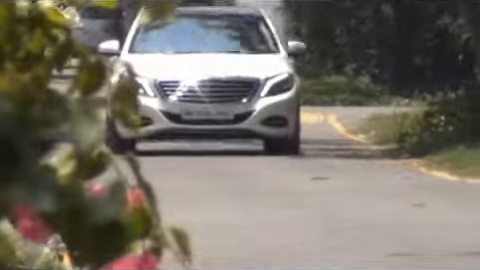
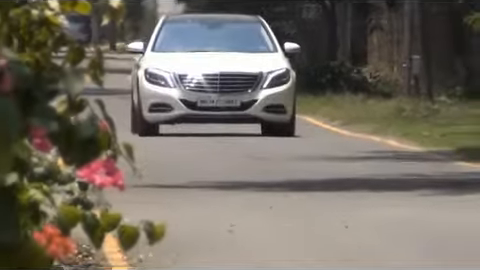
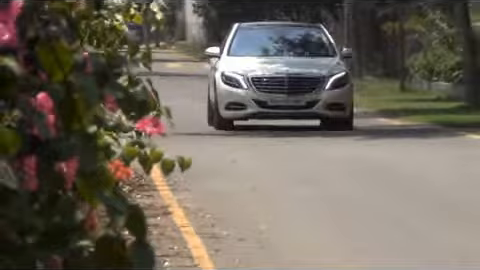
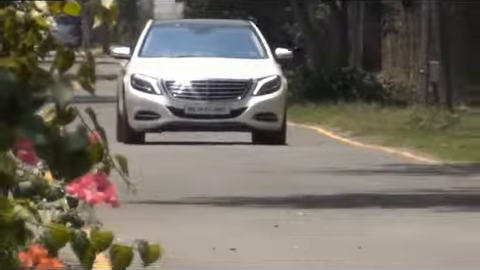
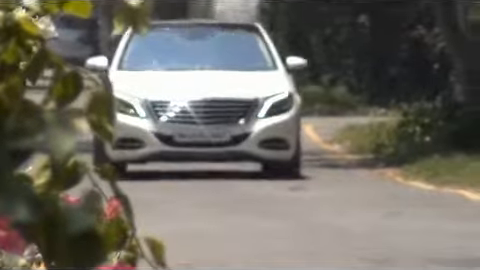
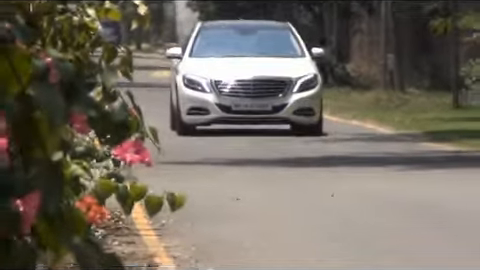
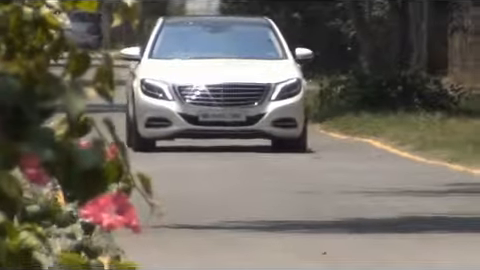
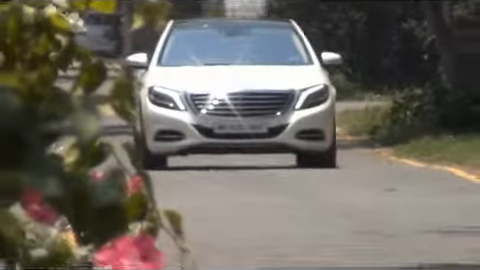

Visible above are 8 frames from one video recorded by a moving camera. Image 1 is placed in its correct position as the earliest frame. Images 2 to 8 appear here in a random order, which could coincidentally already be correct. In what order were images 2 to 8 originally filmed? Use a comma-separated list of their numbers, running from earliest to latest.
5, 8, 7, 4, 2, 6, 3
